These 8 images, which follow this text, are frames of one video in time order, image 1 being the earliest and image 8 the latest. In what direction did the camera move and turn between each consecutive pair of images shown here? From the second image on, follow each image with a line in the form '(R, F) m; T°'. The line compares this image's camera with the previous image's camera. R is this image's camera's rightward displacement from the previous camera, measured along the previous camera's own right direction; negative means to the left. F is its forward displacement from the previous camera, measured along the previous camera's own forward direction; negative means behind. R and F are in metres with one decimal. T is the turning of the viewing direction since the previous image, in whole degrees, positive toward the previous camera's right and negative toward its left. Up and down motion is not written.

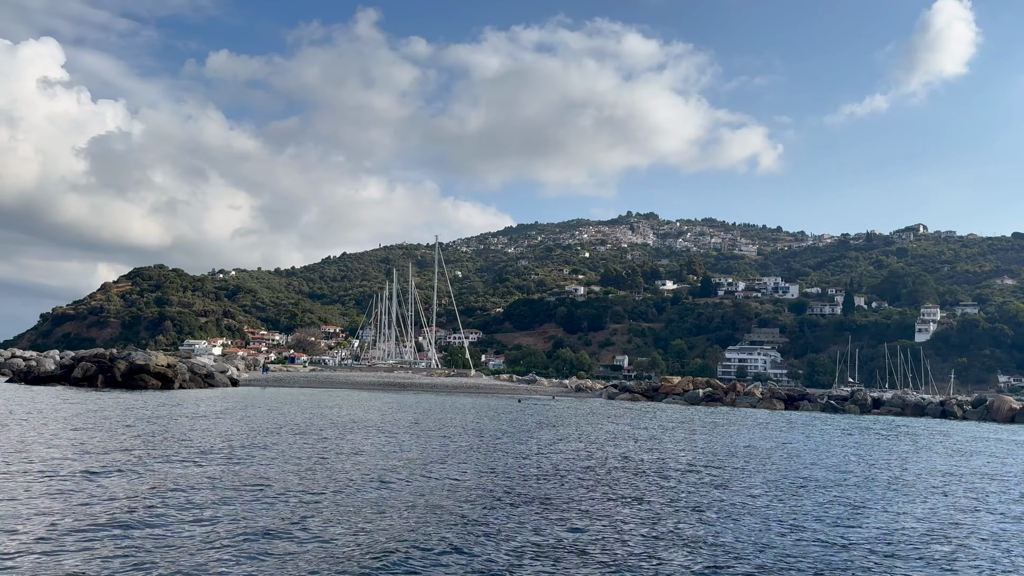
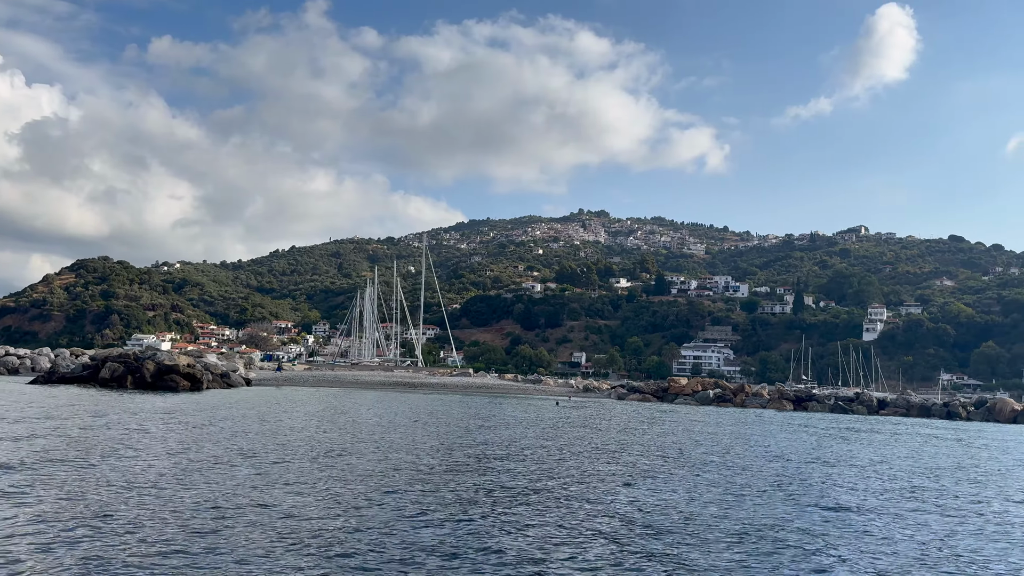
(-3.7, -0.8) m; +4°
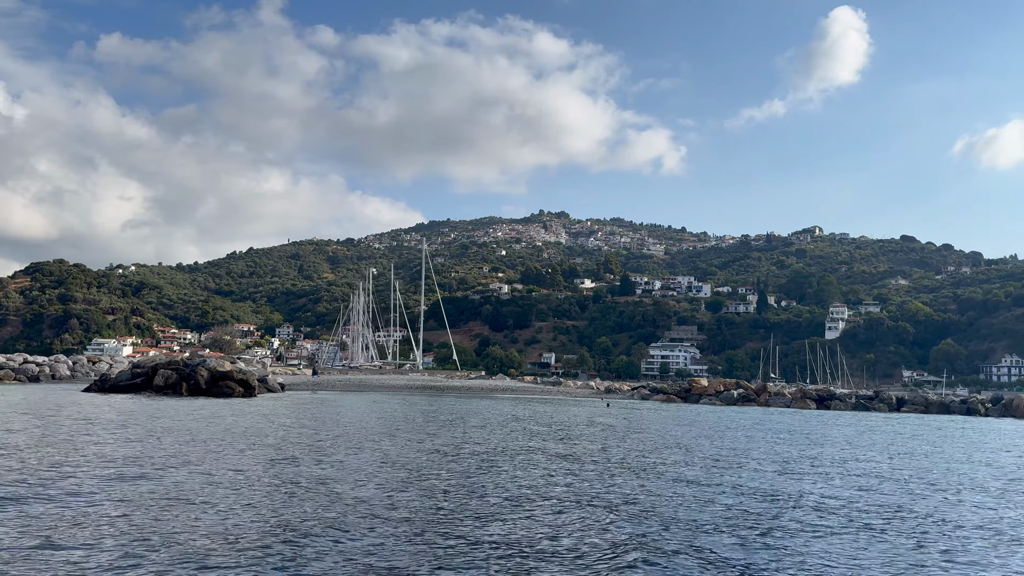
(-4.1, -1.1) m; +3°
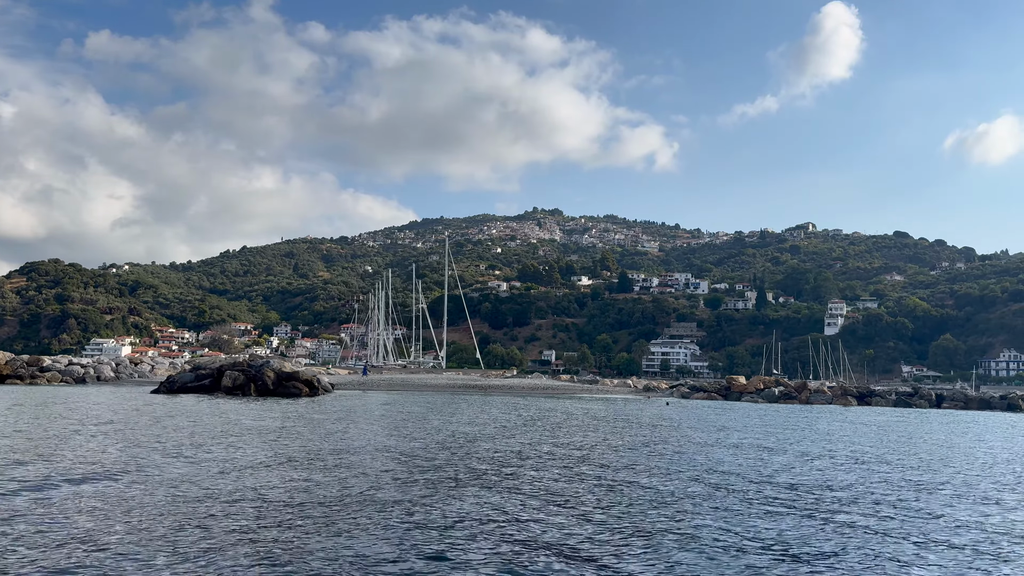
(-3.0, -0.9) m; 0°
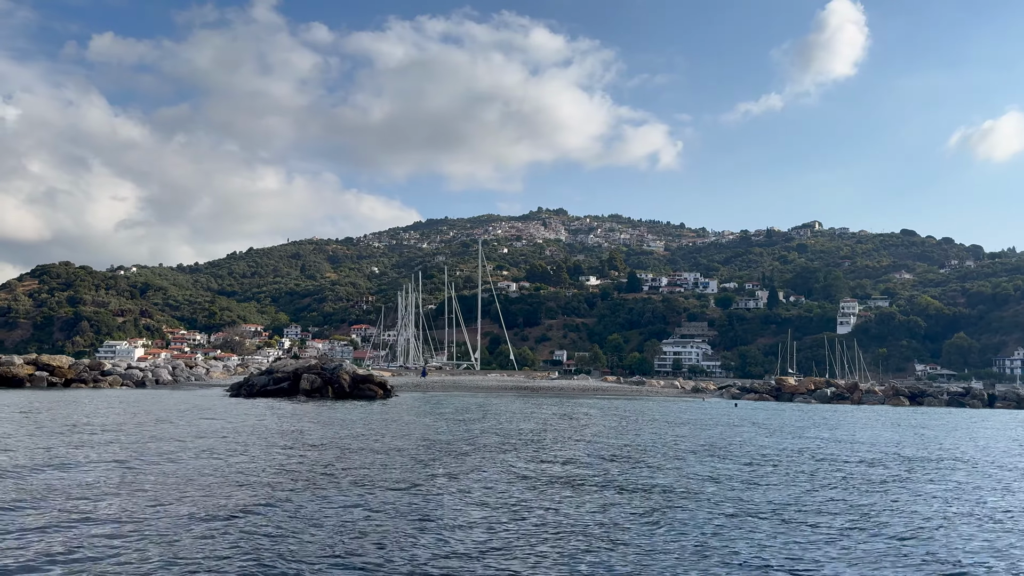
(-3.0, -1.1) m; -1°
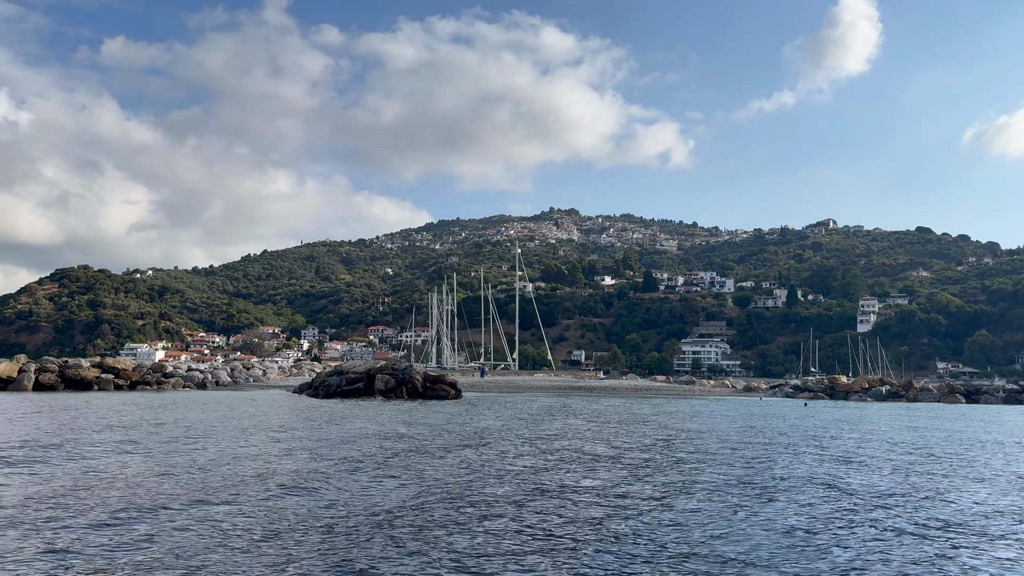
(-2.8, -1.0) m; -1°
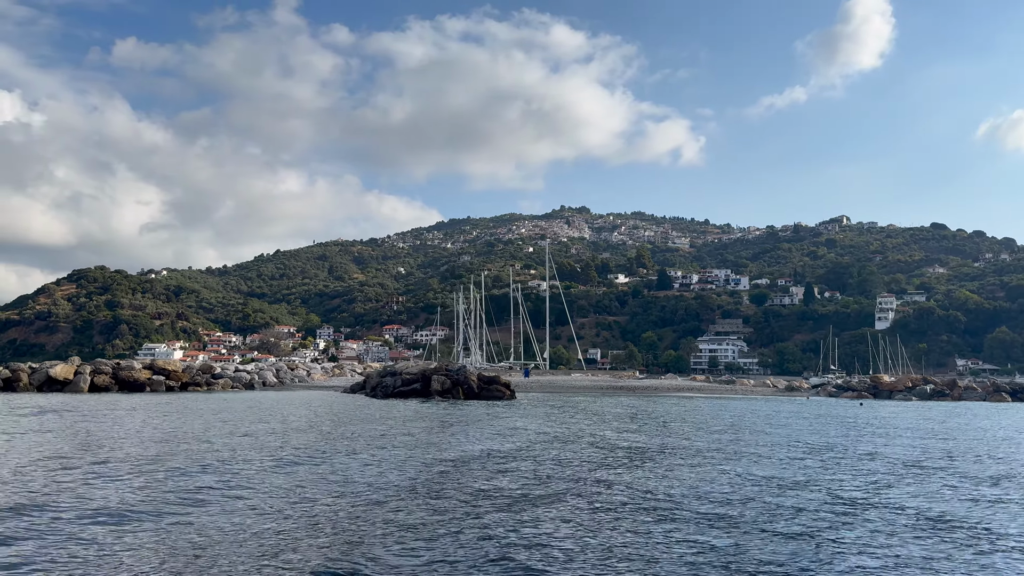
(-2.2, -0.8) m; -1°
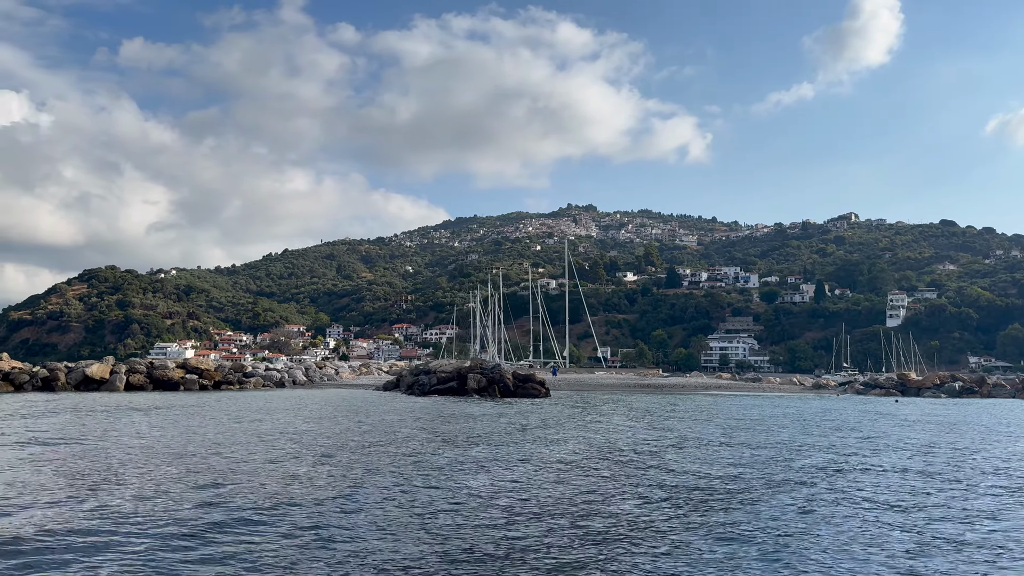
(-1.5, -0.6) m; -1°
